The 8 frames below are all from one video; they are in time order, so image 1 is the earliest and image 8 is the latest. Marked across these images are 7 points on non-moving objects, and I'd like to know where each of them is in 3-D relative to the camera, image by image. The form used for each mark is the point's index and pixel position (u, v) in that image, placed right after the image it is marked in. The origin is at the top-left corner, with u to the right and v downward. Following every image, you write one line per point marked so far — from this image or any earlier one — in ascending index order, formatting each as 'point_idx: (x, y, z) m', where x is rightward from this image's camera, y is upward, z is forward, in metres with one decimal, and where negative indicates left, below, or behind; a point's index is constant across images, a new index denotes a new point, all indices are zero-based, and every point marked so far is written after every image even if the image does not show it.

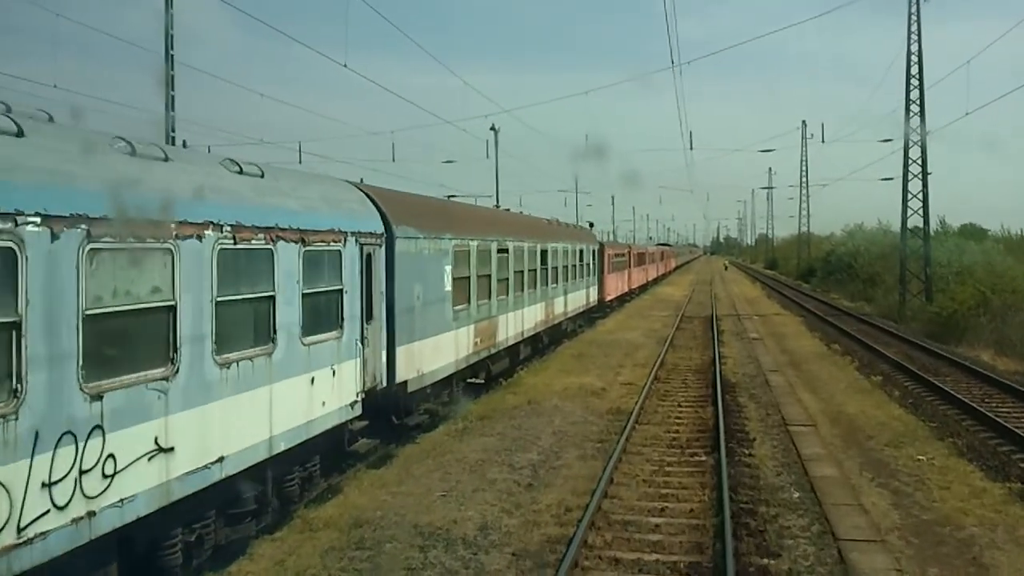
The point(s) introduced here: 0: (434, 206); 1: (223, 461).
0: (-0.9, +1.0, +13.2) m
1: (-1.9, -1.1, +7.1) m
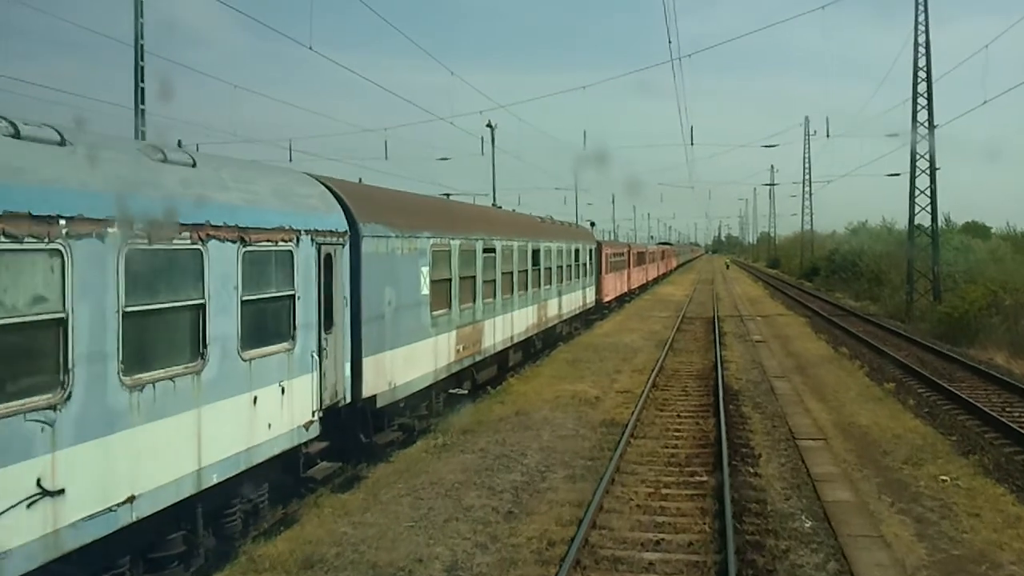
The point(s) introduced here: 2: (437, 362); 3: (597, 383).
0: (-1.1, +1.0, +12.1) m
1: (-2.1, -1.2, +6.0) m
2: (-0.9, -0.8, +12.5) m
3: (+1.4, -1.6, +18.3) m
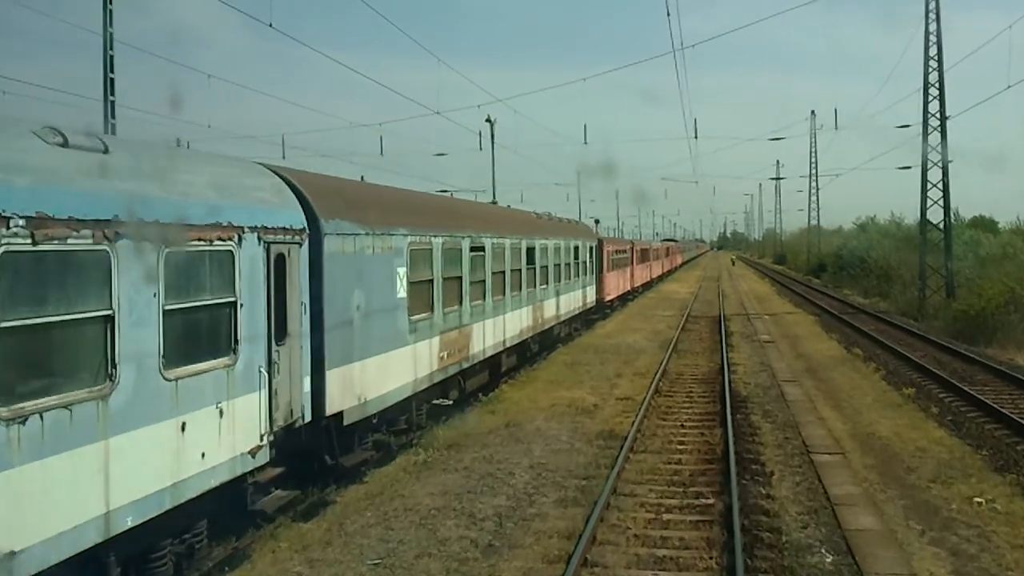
0: (-1.3, +0.9, +11.0) m
1: (-2.3, -1.2, +4.9) m
2: (-1.0, -0.9, +11.4) m
3: (+1.3, -1.6, +17.2) m
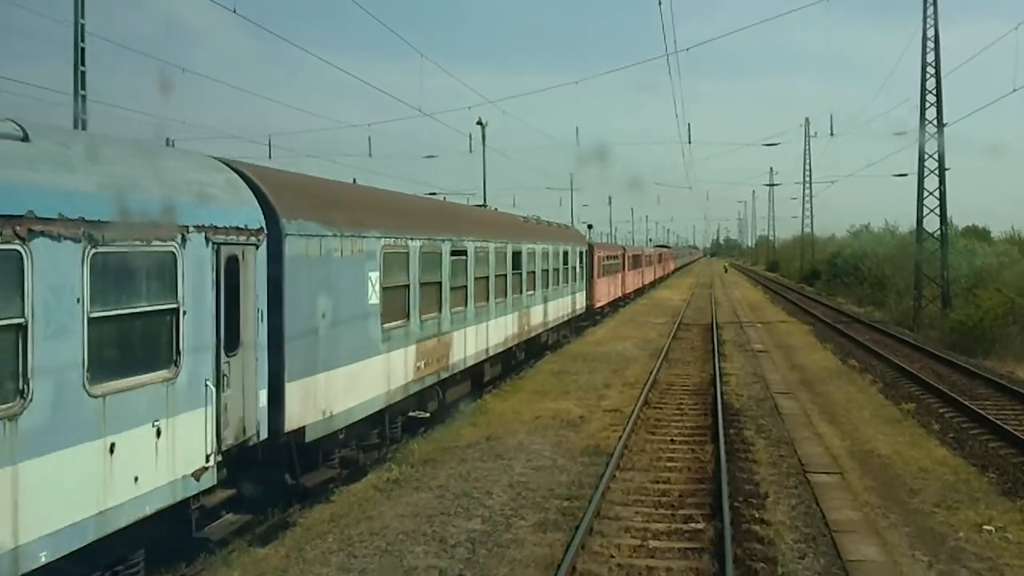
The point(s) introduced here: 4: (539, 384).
0: (-1.5, +0.9, +10.3) m
1: (-2.4, -1.2, +4.2) m
2: (-1.2, -0.9, +10.7) m
3: (+1.1, -1.7, +16.5) m
4: (+0.5, -1.6, +18.4) m
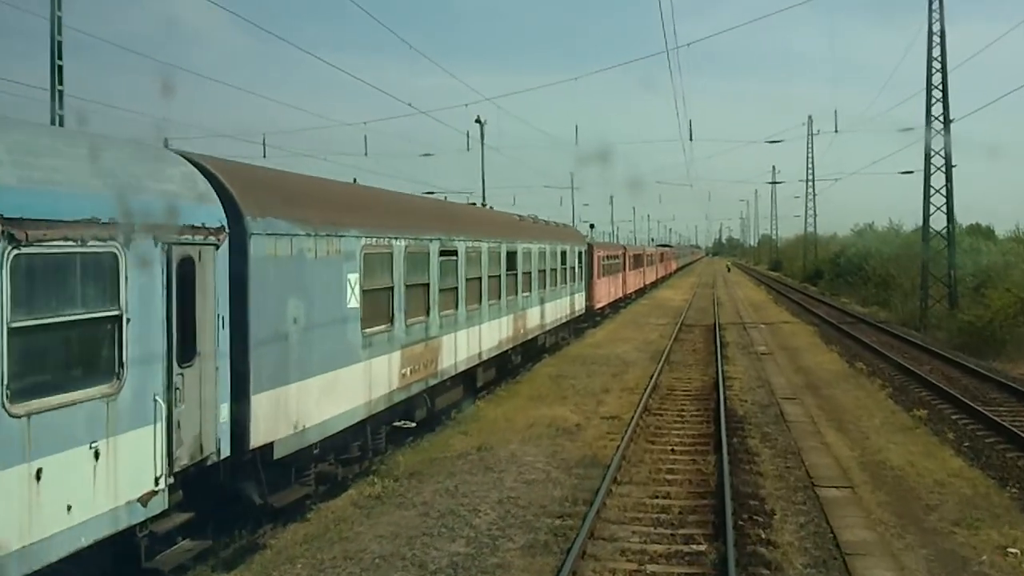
0: (-1.6, +0.9, +9.7) m
1: (-2.6, -1.3, +3.6) m
2: (-1.3, -1.0, +10.0) m
3: (+1.0, -1.7, +15.9) m
4: (+0.4, -1.7, +17.7) m
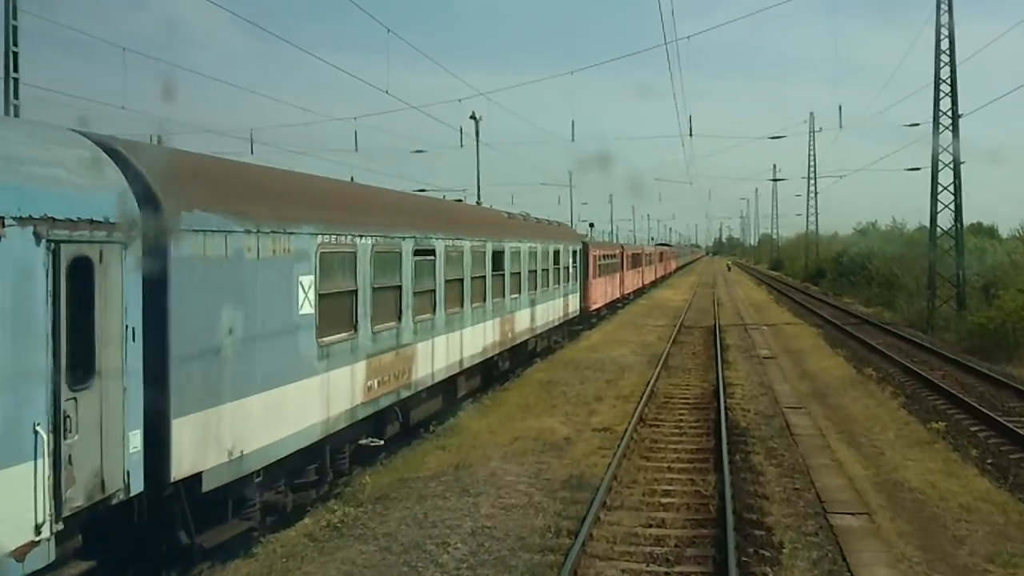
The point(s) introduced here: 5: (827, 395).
0: (-1.8, +0.8, +8.6) m
1: (-2.8, -1.3, +2.5) m
2: (-1.5, -1.0, +8.9) m
3: (+0.8, -1.8, +14.8) m
4: (+0.2, -1.7, +16.6) m
5: (+5.0, -1.7, +17.0) m
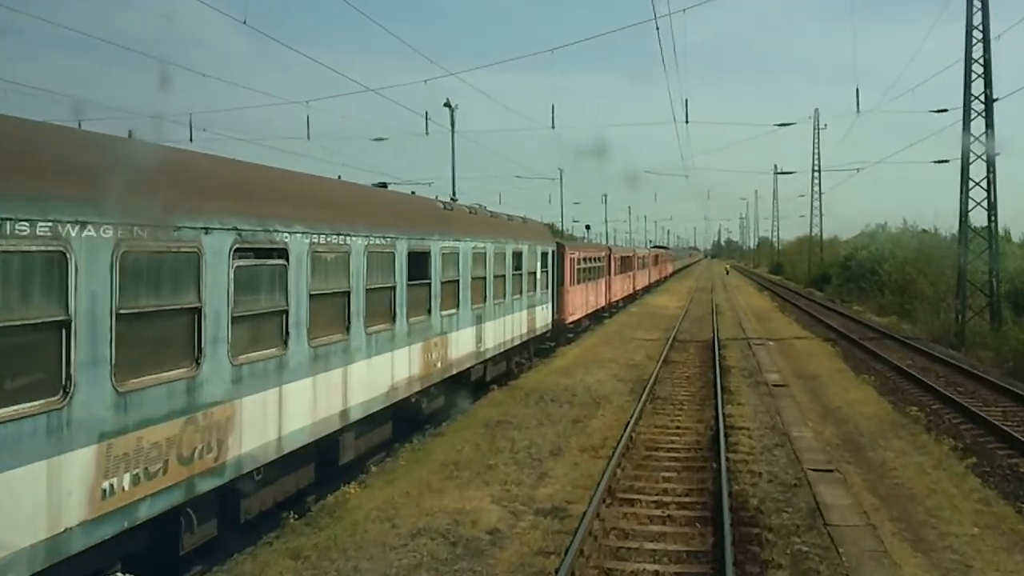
0: (-2.6, +0.7, +4.3) m
1: (-3.6, -1.4, -1.8) m
2: (-2.3, -1.1, +4.7) m
3: (0.0, -1.9, +10.5) m
4: (-0.6, -1.8, +12.3) m
5: (+4.1, -1.9, +12.7) m
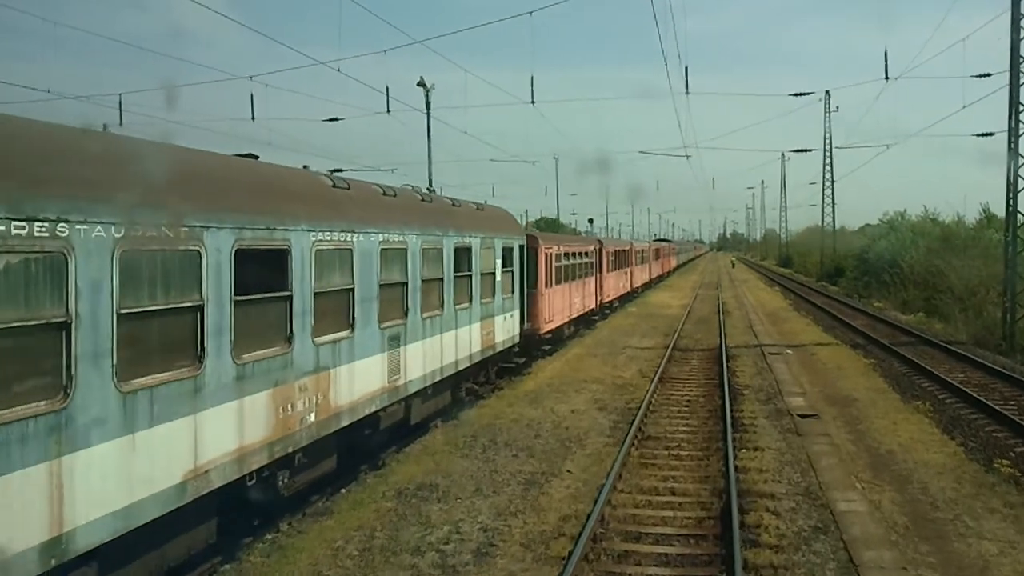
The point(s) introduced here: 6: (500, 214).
0: (-3.3, +0.5, +0.1) m
1: (-4.3, -1.7, -5.9) m
2: (-3.1, -1.3, +0.5) m
3: (-0.7, -2.0, +6.4) m
4: (-1.3, -2.0, +8.2) m
5: (+3.4, -1.9, +8.5) m
6: (-0.2, +1.1, +16.2) m
